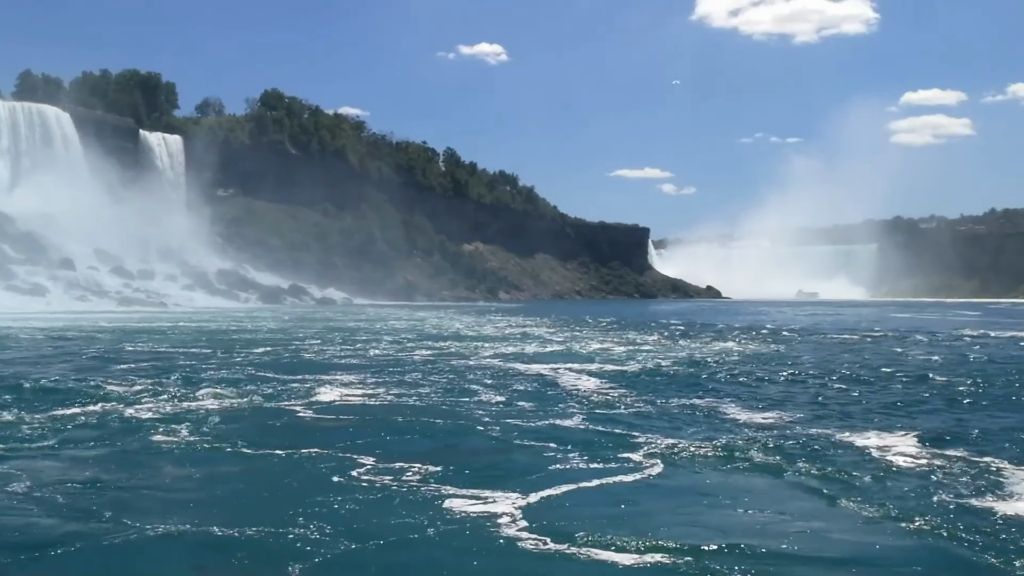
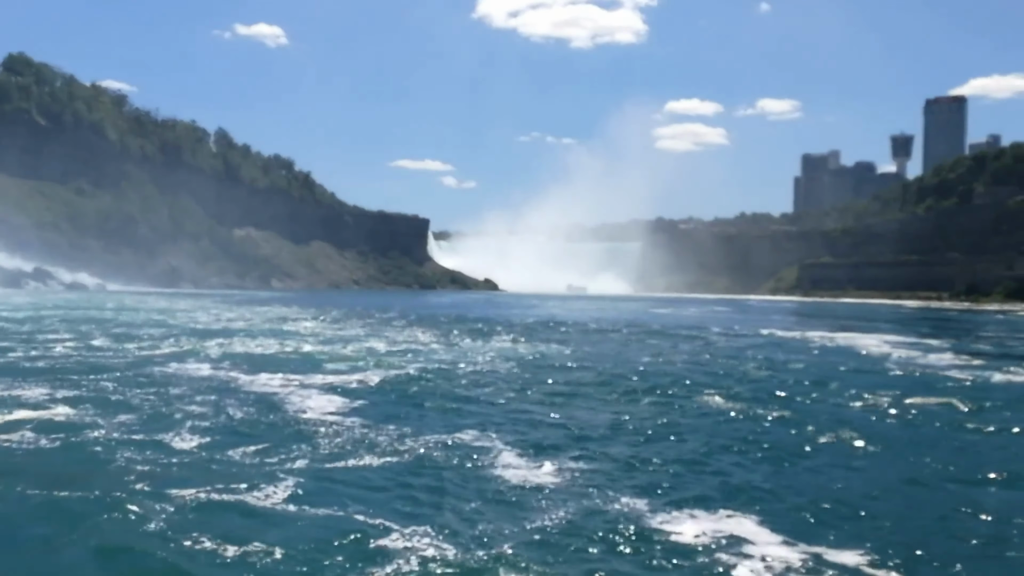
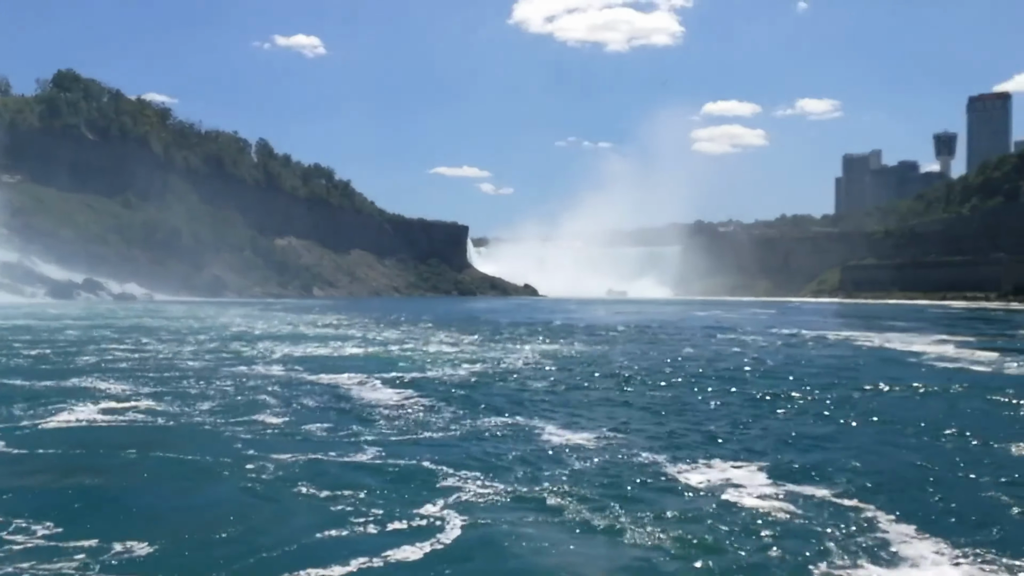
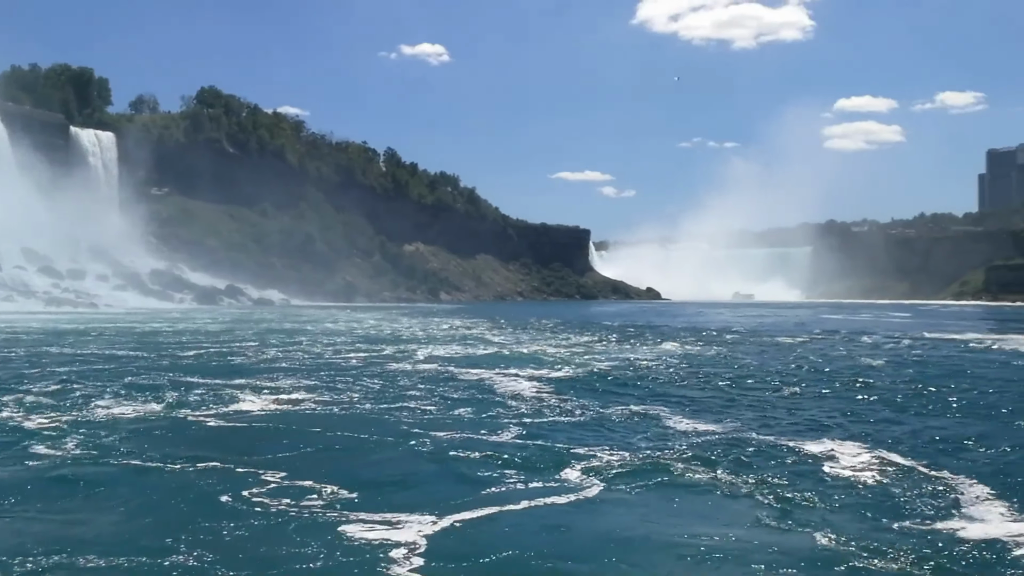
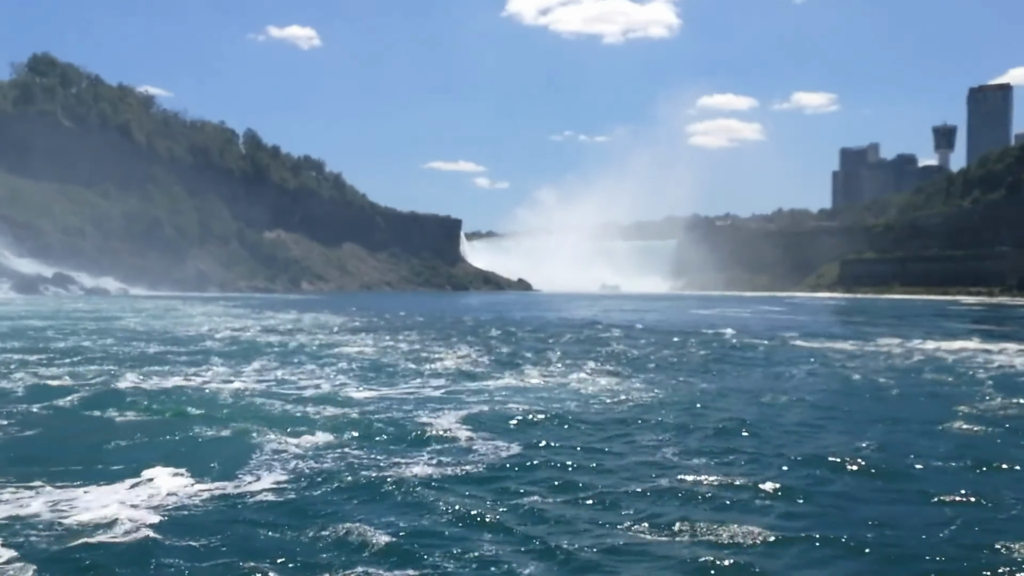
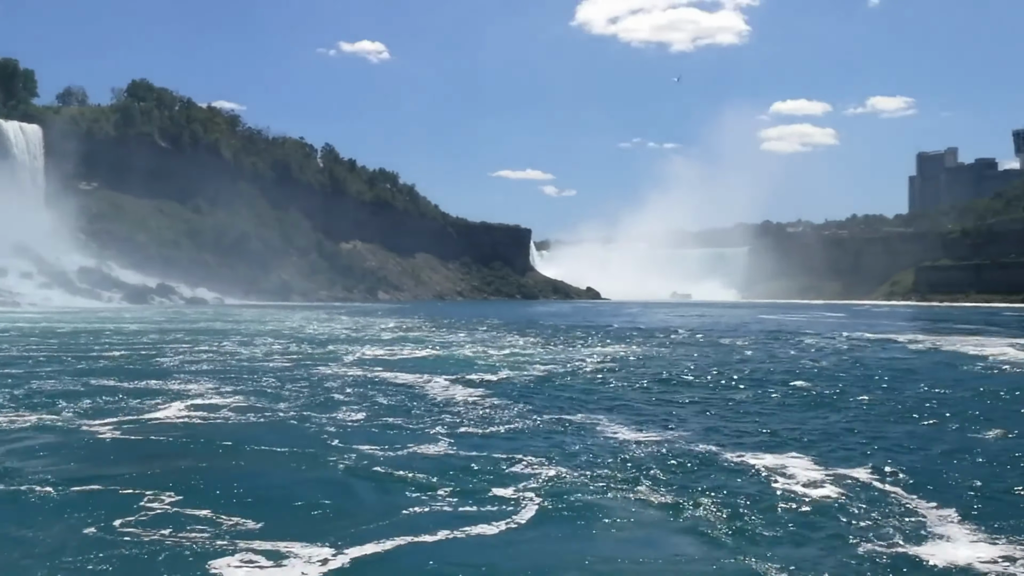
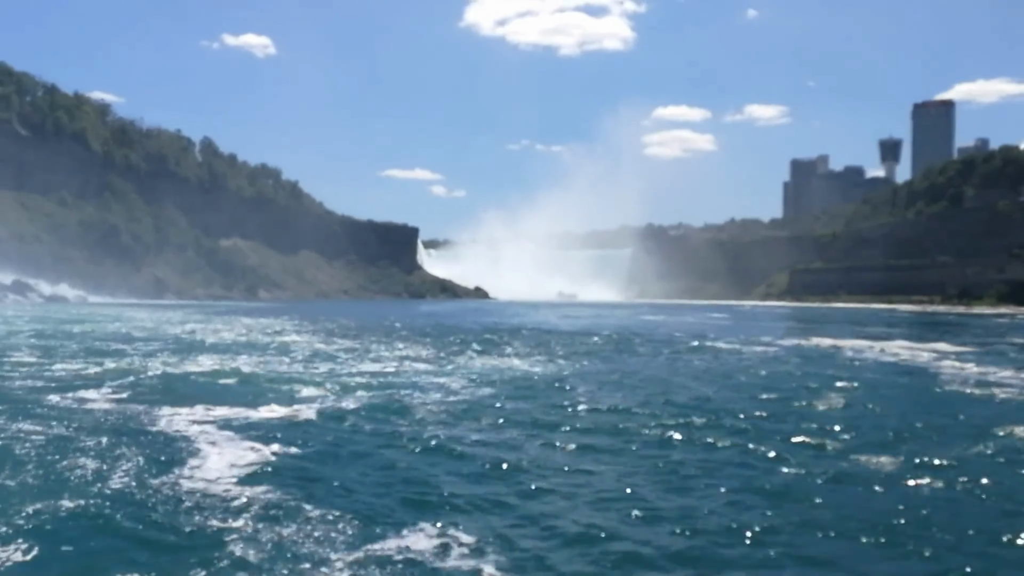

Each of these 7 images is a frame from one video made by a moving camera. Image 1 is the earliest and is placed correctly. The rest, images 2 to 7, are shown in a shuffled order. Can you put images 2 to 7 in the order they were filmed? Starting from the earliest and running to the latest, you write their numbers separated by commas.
4, 6, 3, 2, 7, 5
